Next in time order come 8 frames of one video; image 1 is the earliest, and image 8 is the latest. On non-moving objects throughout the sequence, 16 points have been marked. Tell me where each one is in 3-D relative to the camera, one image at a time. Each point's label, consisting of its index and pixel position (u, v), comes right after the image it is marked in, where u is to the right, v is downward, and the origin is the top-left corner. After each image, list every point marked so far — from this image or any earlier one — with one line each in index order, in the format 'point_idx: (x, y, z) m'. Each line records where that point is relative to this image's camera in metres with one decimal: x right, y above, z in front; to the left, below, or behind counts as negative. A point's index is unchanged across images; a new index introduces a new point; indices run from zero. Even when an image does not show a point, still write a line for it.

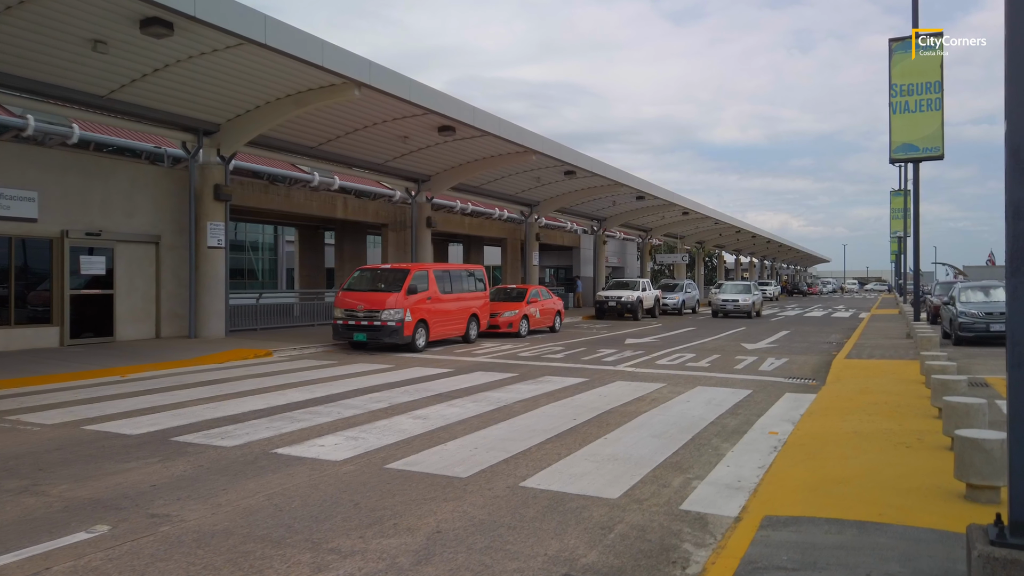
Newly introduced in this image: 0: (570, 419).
0: (+0.6, -1.4, +8.5) m
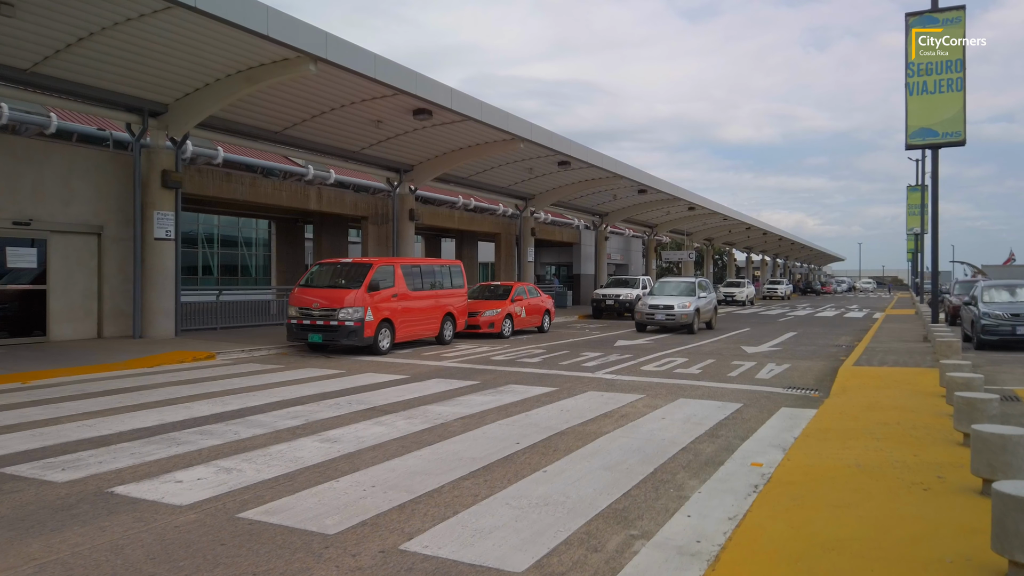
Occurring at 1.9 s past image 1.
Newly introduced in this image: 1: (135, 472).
0: (0.0, -1.4, +7.0) m
1: (-2.7, -1.3, +5.8) m
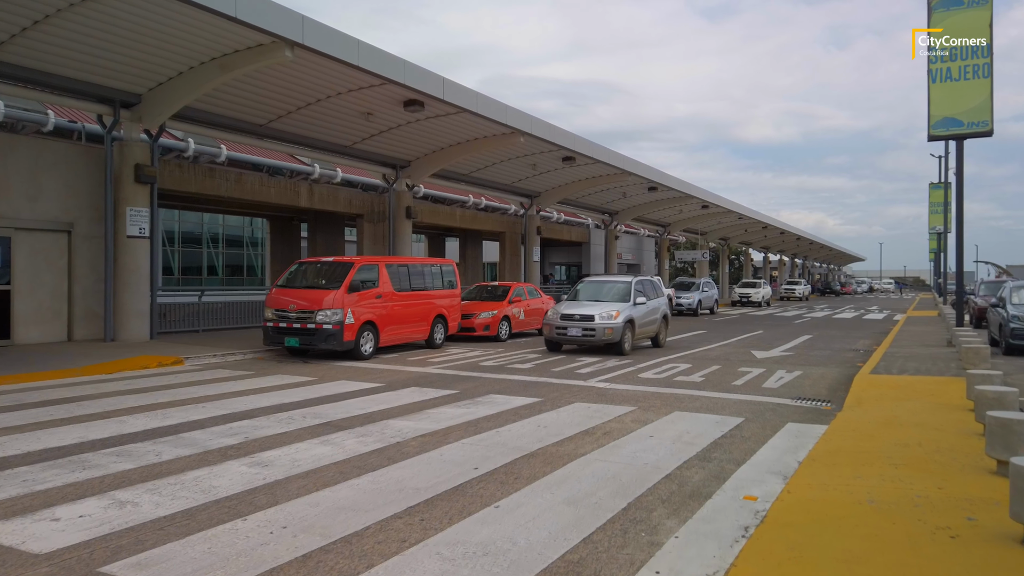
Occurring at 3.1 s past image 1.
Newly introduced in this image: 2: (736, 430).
0: (-0.3, -1.4, +6.0) m
1: (-3.1, -1.3, +4.9) m
2: (+2.2, -1.4, +7.9) m
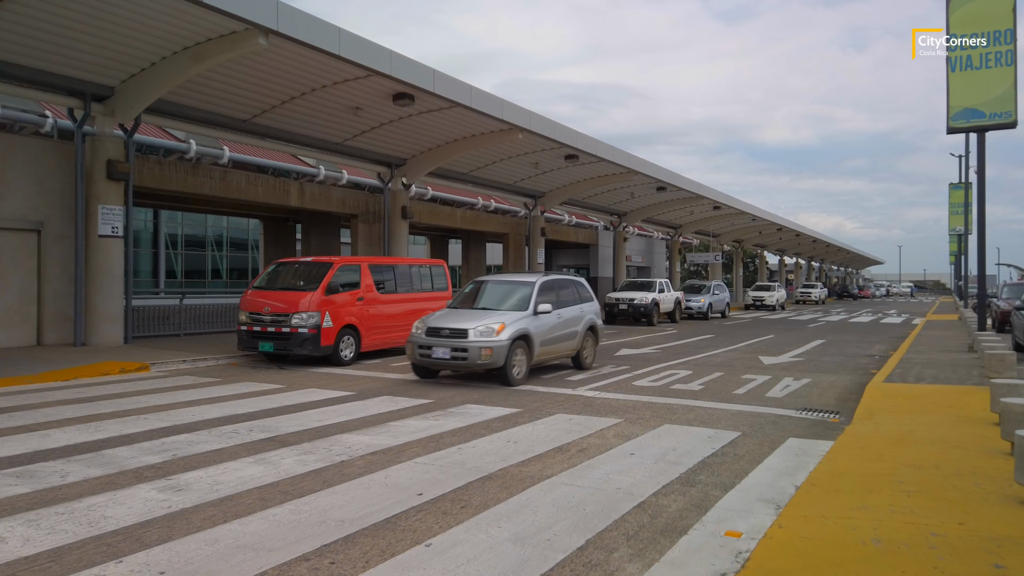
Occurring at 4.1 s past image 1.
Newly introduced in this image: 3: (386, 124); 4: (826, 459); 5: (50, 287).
0: (-0.7, -1.4, +5.2) m
1: (-3.5, -1.3, +4.1) m
2: (+1.9, -1.4, +7.1) m
3: (-2.9, +3.7, +18.0) m
4: (+2.6, -1.4, +6.4) m
5: (-8.1, 0.0, +13.8) m
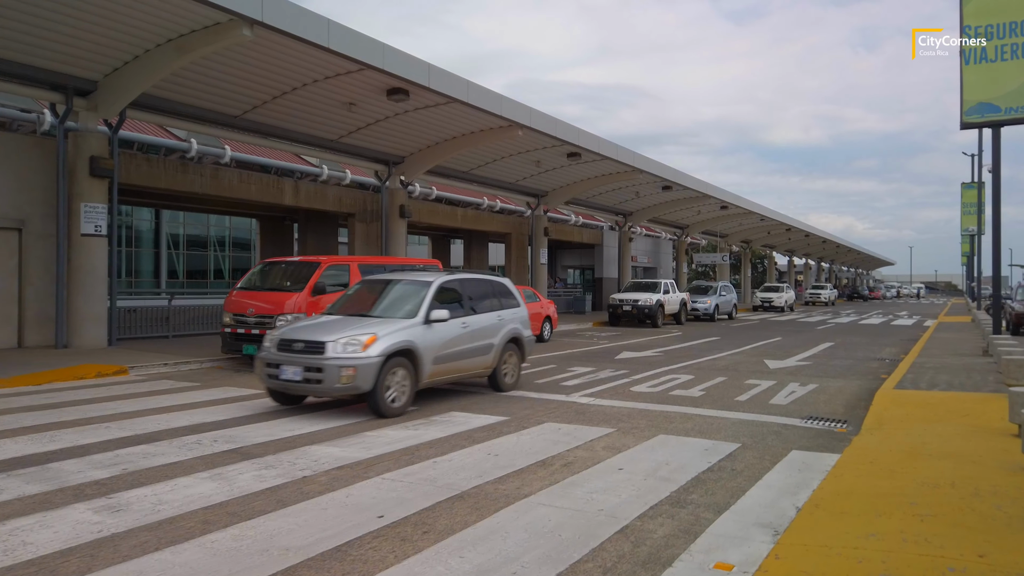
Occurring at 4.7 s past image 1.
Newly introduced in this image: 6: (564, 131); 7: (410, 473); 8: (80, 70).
0: (-0.8, -1.4, +4.8) m
1: (-3.7, -1.3, +3.7) m
2: (+1.8, -1.4, +6.6) m
3: (-2.9, +3.7, +17.5) m
4: (+2.4, -1.4, +5.9) m
5: (-8.2, 0.0, +13.4) m
6: (+1.3, +3.9, +19.9) m
7: (-0.7, -1.4, +5.8) m
8: (-7.1, +3.6, +13.0) m
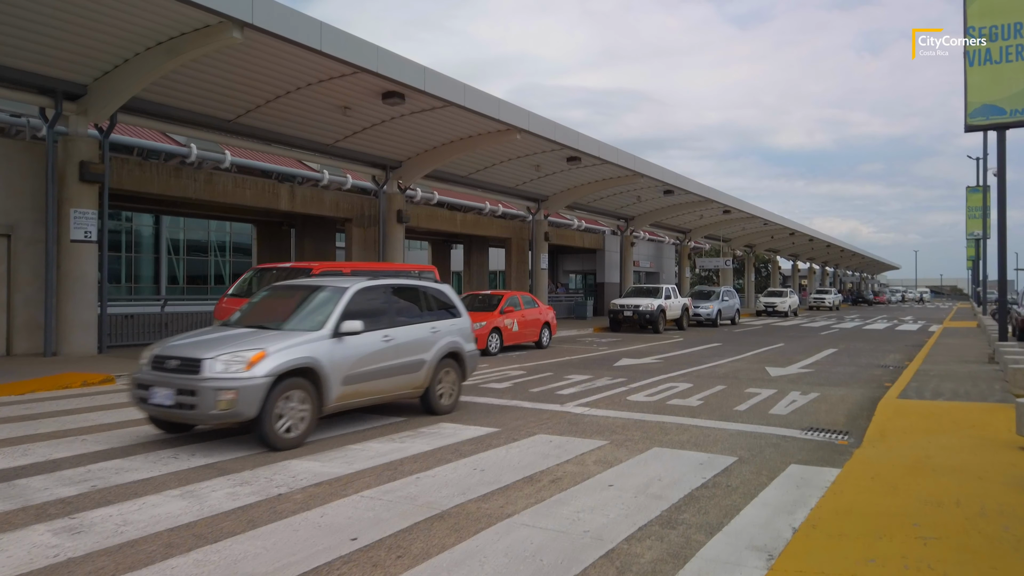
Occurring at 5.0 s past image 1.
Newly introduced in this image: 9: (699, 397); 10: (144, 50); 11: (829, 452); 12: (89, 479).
0: (-0.9, -1.4, +4.5) m
1: (-3.8, -1.4, +3.5) m
2: (+1.7, -1.5, +6.3) m
3: (-2.9, +3.6, +17.3) m
4: (+2.3, -1.5, +5.6) m
5: (-8.2, -0.1, +13.2) m
6: (+1.3, +3.8, +19.7) m
7: (-0.8, -1.4, +5.6) m
8: (-7.2, +3.5, +12.8) m
9: (+2.6, -1.5, +10.8) m
10: (-5.8, +3.7, +12.4) m
11: (+3.0, -1.5, +7.4) m
12: (-3.1, -1.4, +5.8) m
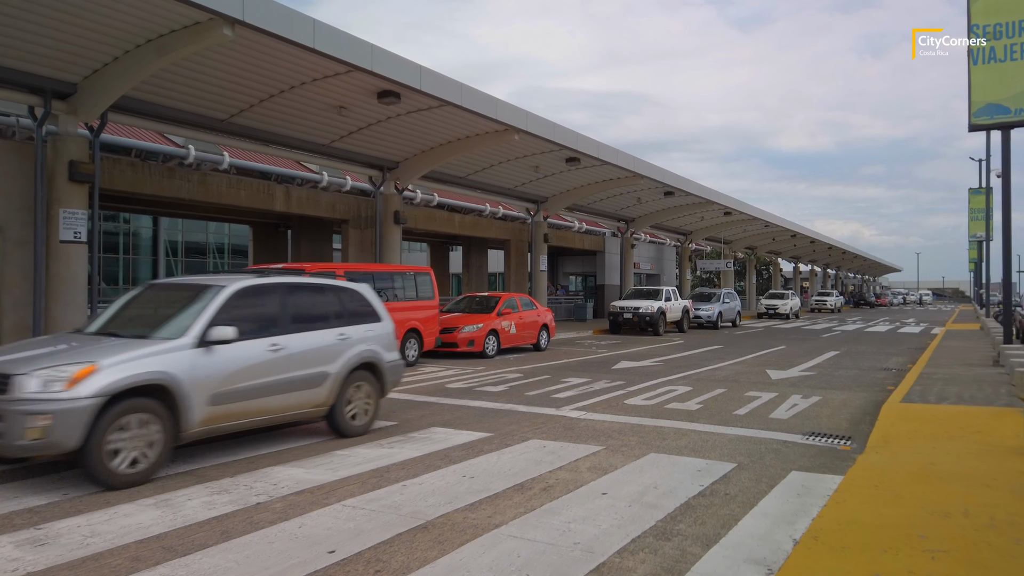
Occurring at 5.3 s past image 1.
0: (-1.0, -1.4, +4.3) m
1: (-3.9, -1.4, +3.3) m
2: (+1.6, -1.5, +6.1) m
3: (-3.0, +3.6, +17.1) m
4: (+2.2, -1.5, +5.4) m
5: (-8.3, -0.1, +13.0) m
6: (+1.2, +3.8, +19.4) m
7: (-0.9, -1.4, +5.4) m
8: (-7.2, +3.4, +12.6) m
9: (+2.5, -1.5, +10.6) m
10: (-5.8, +3.7, +12.2) m
11: (+2.9, -1.6, +7.2) m
12: (-3.2, -1.4, +5.6) m
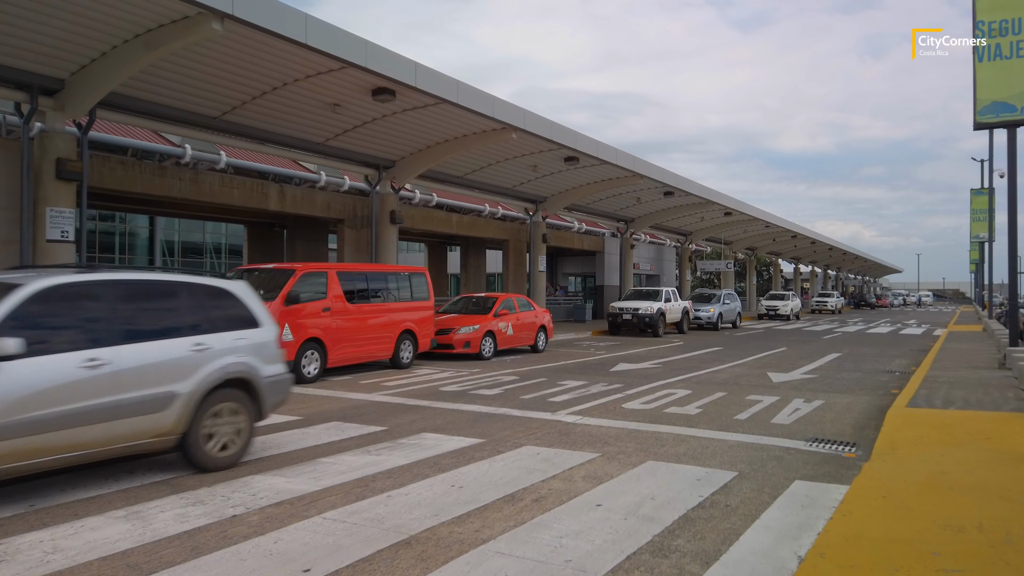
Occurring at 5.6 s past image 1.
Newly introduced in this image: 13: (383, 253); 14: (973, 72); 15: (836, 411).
0: (-1.1, -1.4, +4.0) m
1: (-3.9, -1.4, +3.0) m
2: (+1.5, -1.5, +5.8) m
3: (-3.0, +3.5, +16.9) m
4: (+2.1, -1.5, +5.2) m
5: (-8.4, -0.1, +12.8) m
6: (+1.2, +3.7, +19.2) m
7: (-1.0, -1.4, +5.1) m
8: (-7.3, +3.4, +12.3) m
9: (+2.4, -1.5, +10.3) m
10: (-5.9, +3.7, +12.0) m
11: (+2.8, -1.6, +6.9) m
12: (-3.2, -1.4, +5.3) m
13: (-3.3, +0.9, +20.0) m
14: (+7.1, +3.4, +12.1) m
15: (+4.1, -1.6, +10.1) m
